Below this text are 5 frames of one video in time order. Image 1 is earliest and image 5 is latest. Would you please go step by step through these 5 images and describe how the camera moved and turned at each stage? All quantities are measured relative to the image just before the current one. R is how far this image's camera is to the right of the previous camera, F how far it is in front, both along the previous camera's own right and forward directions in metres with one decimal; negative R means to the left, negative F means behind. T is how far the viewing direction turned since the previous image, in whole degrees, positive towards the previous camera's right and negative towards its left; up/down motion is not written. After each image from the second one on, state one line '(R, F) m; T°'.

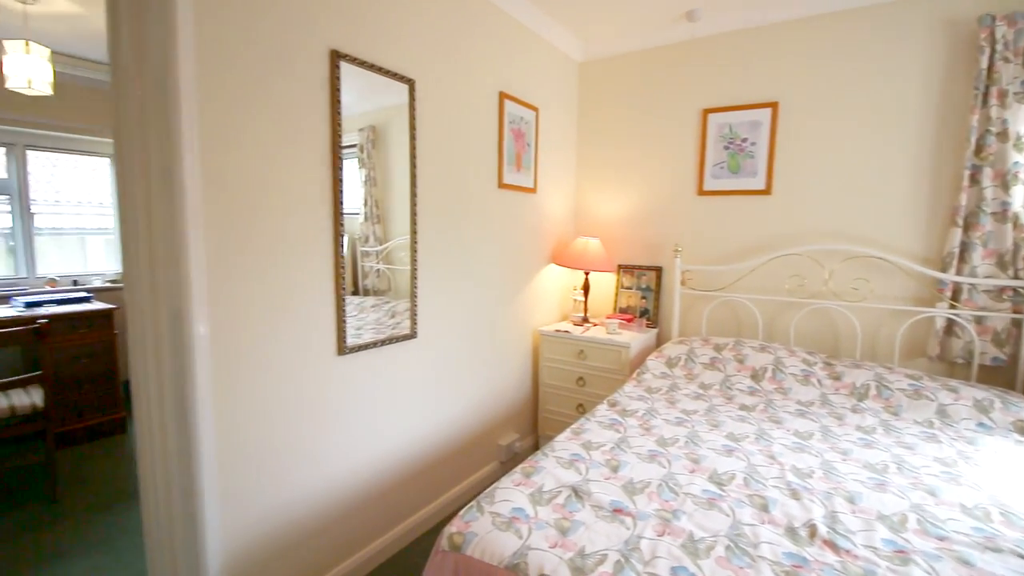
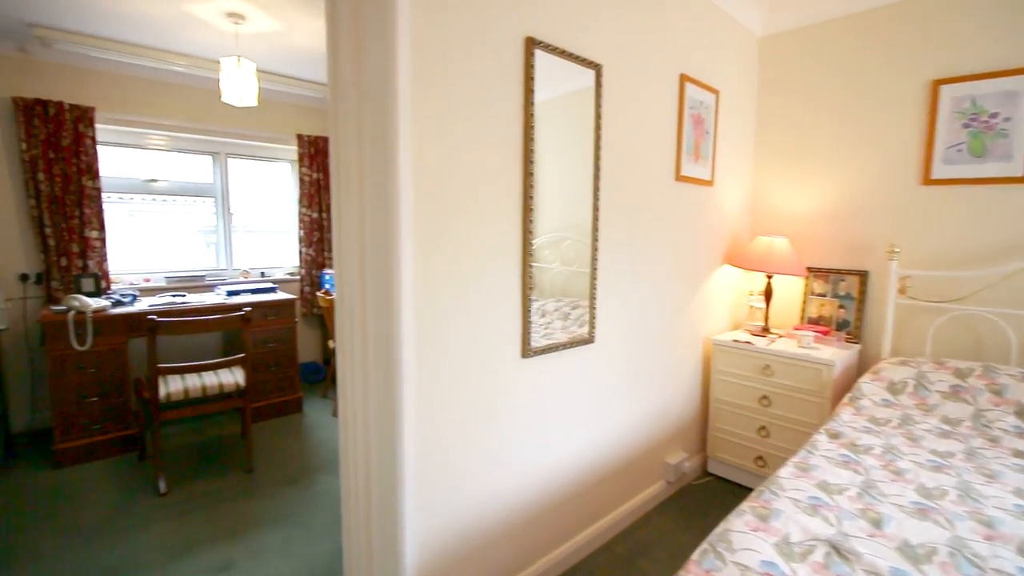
(-0.3, +0.1) m; -13°
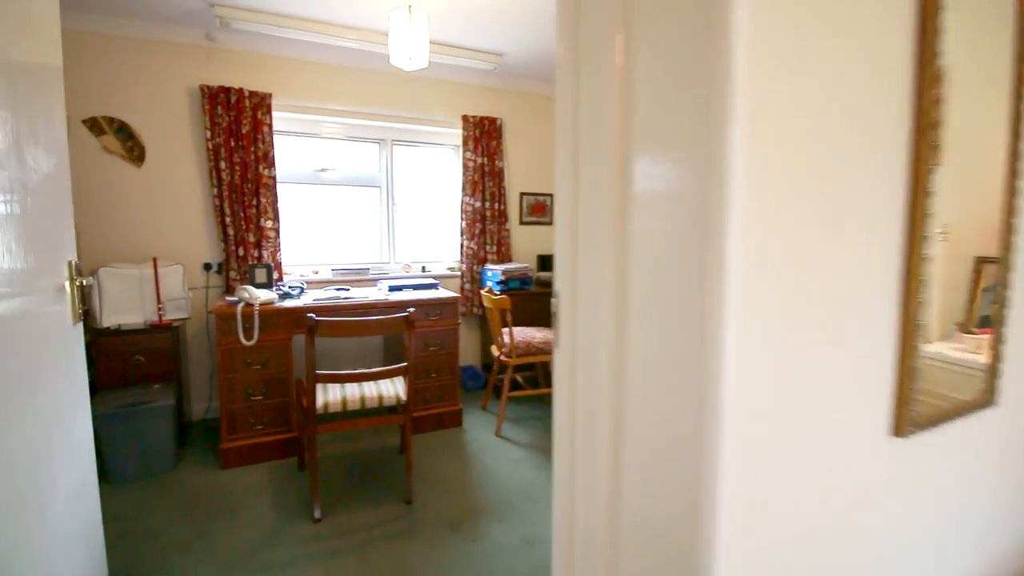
(-0.4, +0.6) m; -16°
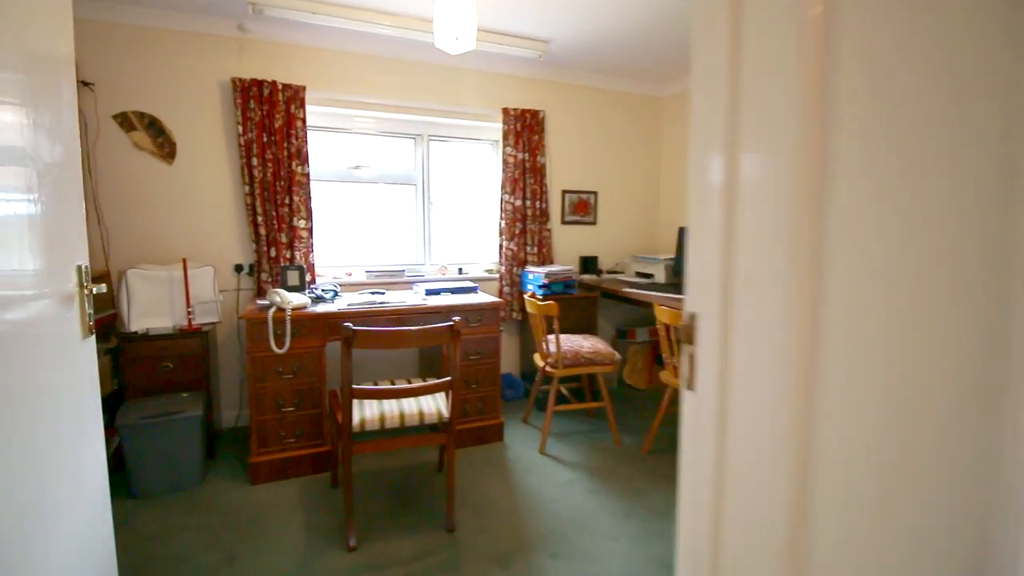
(-0.1, +0.2) m; -3°
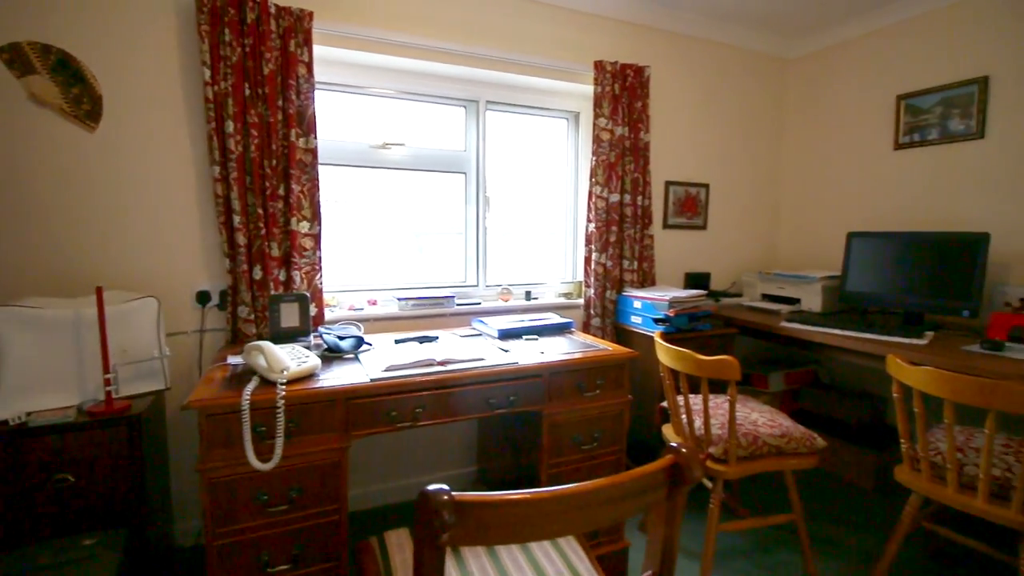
(-0.5, +1.0) m; +1°
